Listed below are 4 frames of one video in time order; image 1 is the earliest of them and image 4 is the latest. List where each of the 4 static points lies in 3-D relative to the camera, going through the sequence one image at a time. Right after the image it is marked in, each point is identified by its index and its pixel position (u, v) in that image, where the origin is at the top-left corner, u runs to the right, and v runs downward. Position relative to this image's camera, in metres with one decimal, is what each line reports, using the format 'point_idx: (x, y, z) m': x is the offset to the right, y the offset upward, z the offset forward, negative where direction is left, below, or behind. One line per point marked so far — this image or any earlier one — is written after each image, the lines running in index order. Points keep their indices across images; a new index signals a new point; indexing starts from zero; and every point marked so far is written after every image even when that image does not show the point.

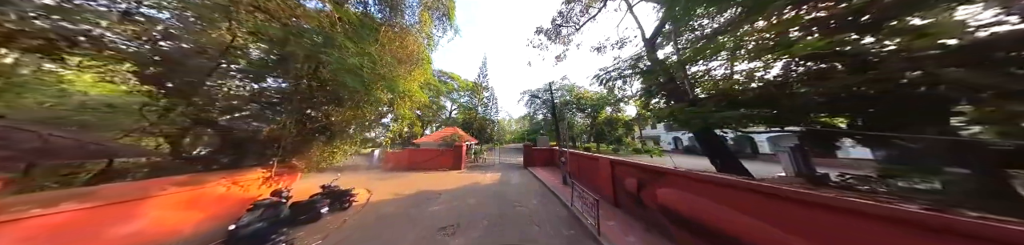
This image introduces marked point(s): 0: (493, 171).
0: (-1.6, -4.2, +11.4) m
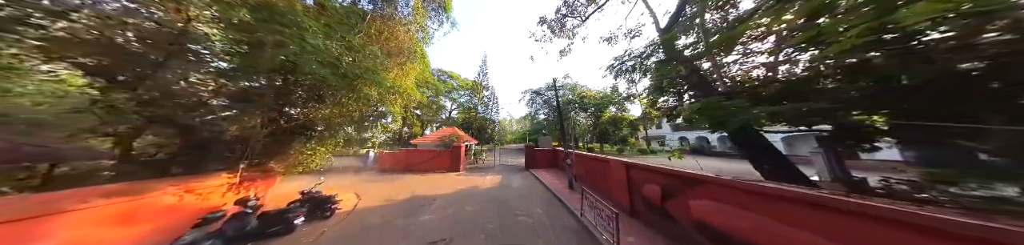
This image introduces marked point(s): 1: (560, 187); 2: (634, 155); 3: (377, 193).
0: (-1.5, -4.2, +10.9) m
1: (+2.7, -3.6, +7.3) m
2: (+16.3, -4.4, +17.7) m
3: (-6.3, -3.3, +6.1) m
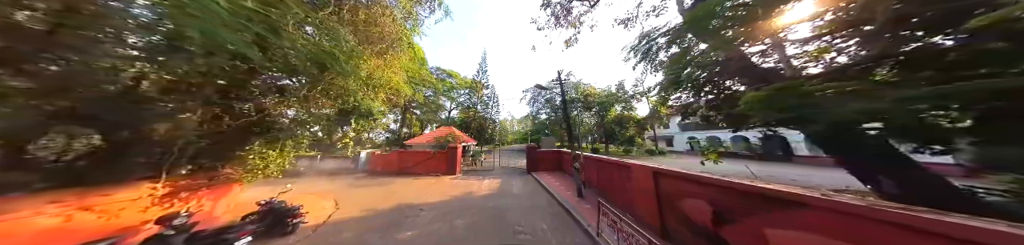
0: (-1.5, -4.1, +10.2) m
1: (+2.7, -3.5, +6.5) m
2: (+16.5, -4.3, +16.7) m
3: (-6.3, -3.2, +5.4) m
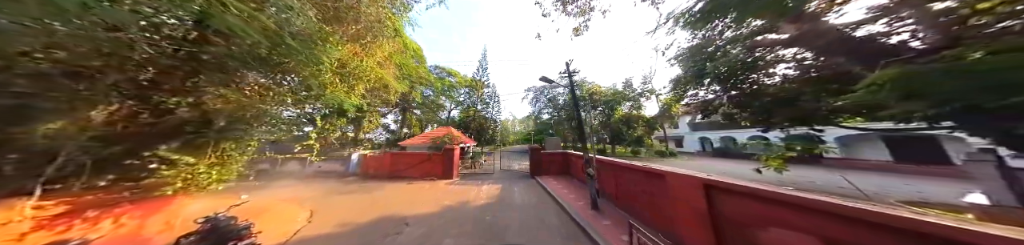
0: (-1.3, -4.1, +9.4) m
1: (+2.8, -3.5, +5.7) m
2: (+16.7, -4.2, +15.8) m
3: (-6.2, -3.2, +4.7) m
